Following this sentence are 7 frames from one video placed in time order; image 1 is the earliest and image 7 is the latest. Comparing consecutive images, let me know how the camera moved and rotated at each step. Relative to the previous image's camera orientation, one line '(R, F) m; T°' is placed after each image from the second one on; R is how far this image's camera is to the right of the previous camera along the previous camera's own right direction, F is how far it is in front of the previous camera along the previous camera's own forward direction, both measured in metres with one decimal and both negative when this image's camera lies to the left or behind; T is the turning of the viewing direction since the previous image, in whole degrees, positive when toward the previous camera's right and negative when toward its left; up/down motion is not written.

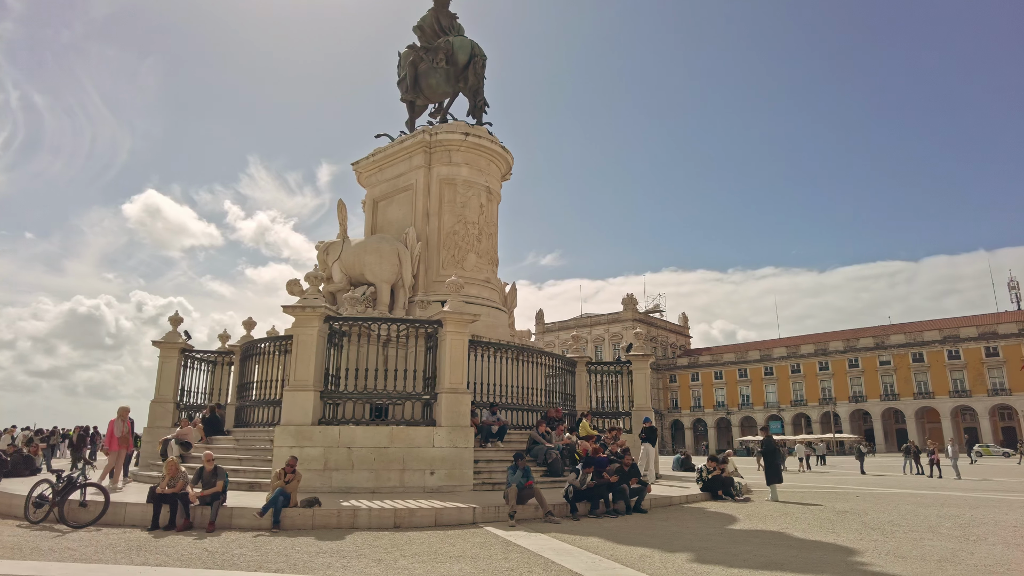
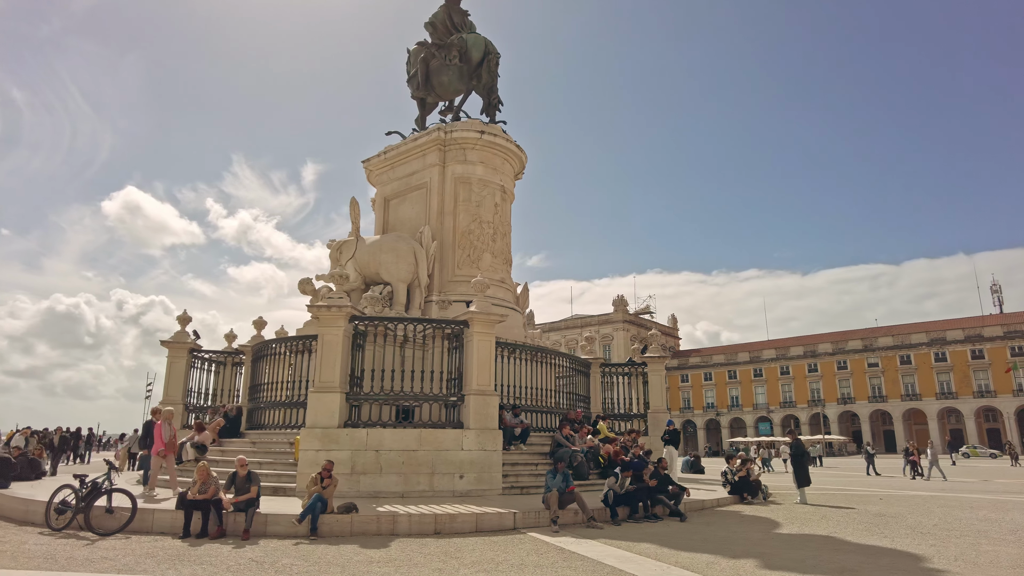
(-0.6, +0.2) m; +1°
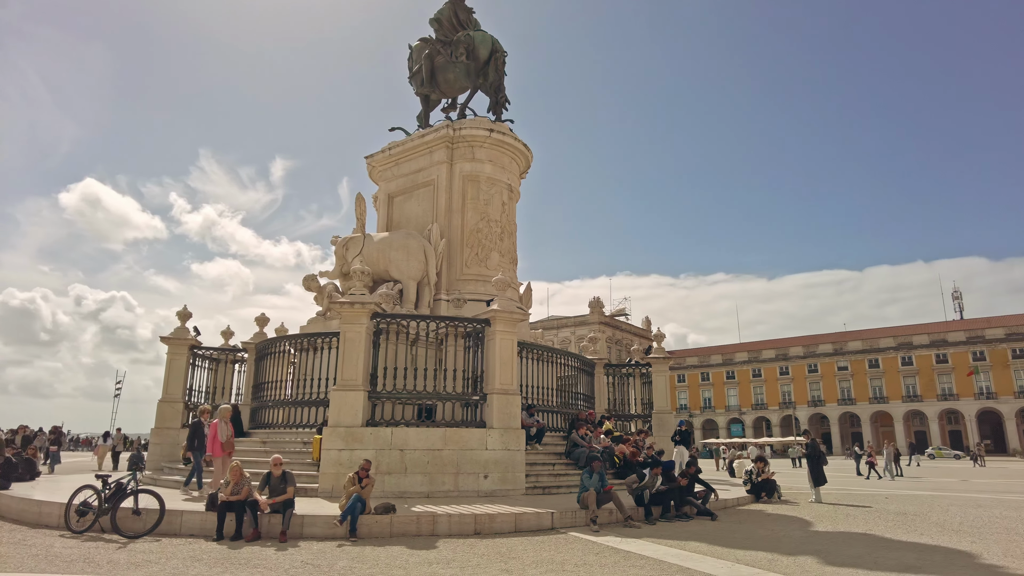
(-0.8, +0.1) m; +3°
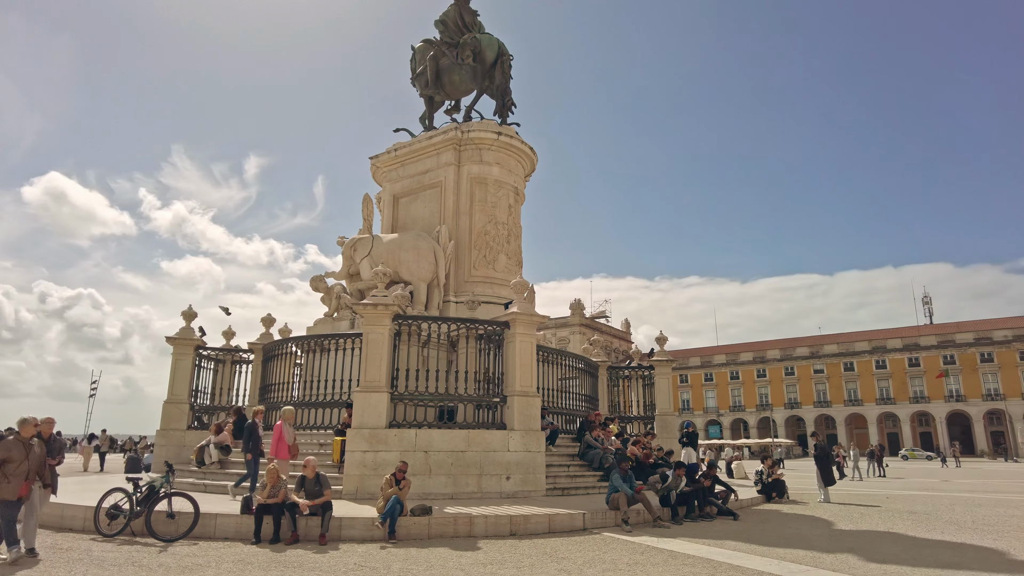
(-0.6, -0.1) m; +2°
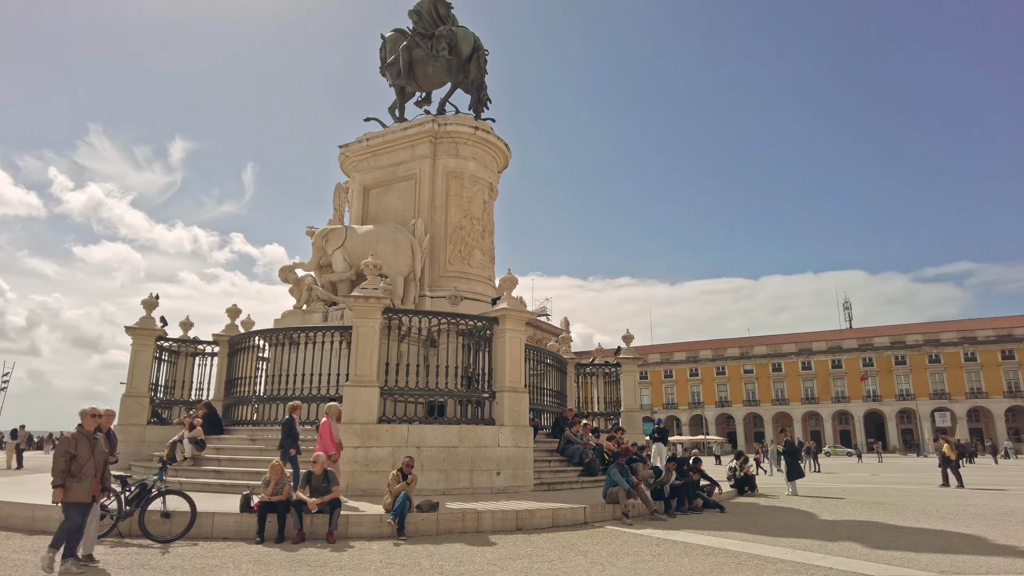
(-0.8, 0.0) m; +6°
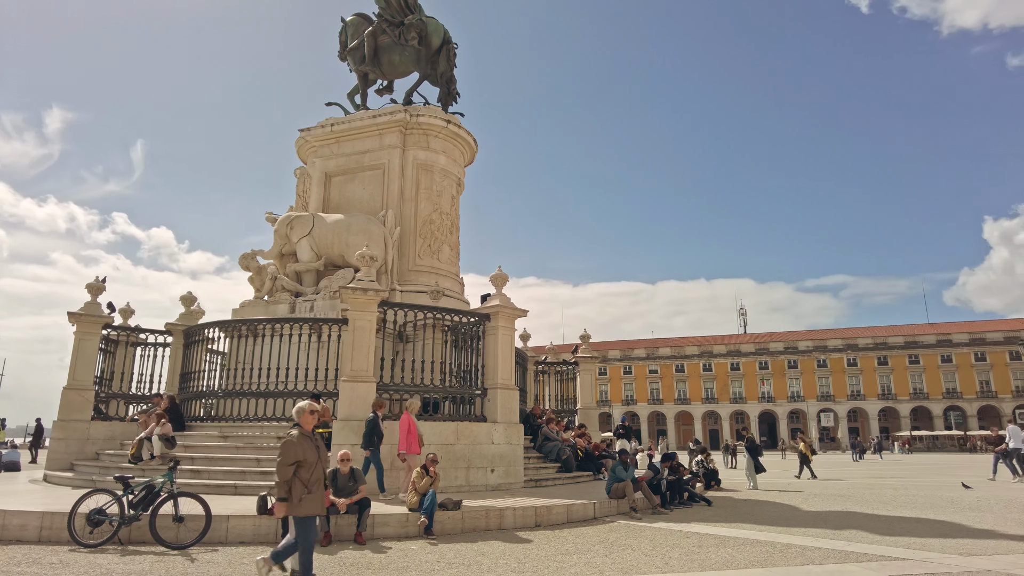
(-1.3, +0.1) m; +9°
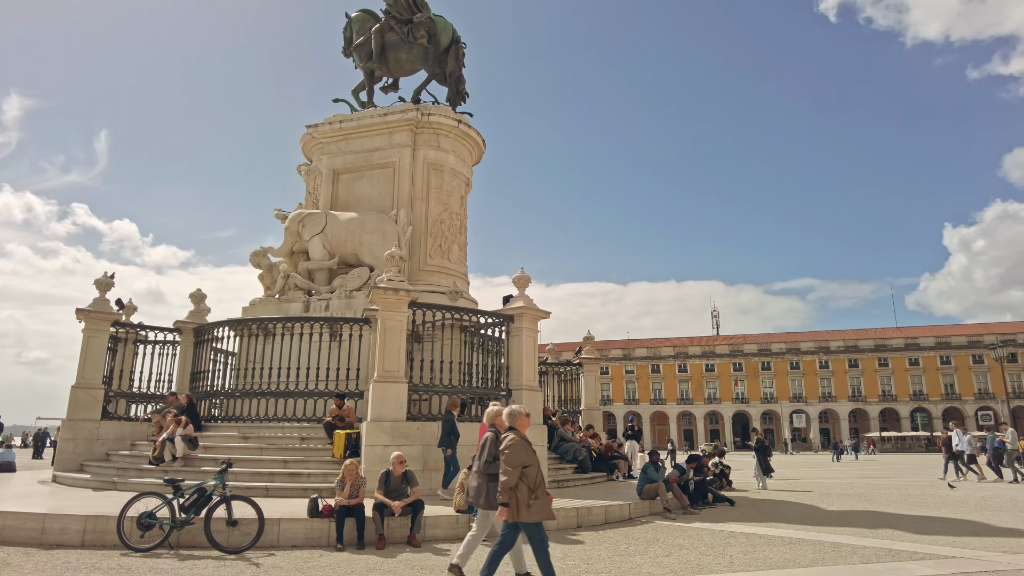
(-0.8, 0.0) m; +3°
